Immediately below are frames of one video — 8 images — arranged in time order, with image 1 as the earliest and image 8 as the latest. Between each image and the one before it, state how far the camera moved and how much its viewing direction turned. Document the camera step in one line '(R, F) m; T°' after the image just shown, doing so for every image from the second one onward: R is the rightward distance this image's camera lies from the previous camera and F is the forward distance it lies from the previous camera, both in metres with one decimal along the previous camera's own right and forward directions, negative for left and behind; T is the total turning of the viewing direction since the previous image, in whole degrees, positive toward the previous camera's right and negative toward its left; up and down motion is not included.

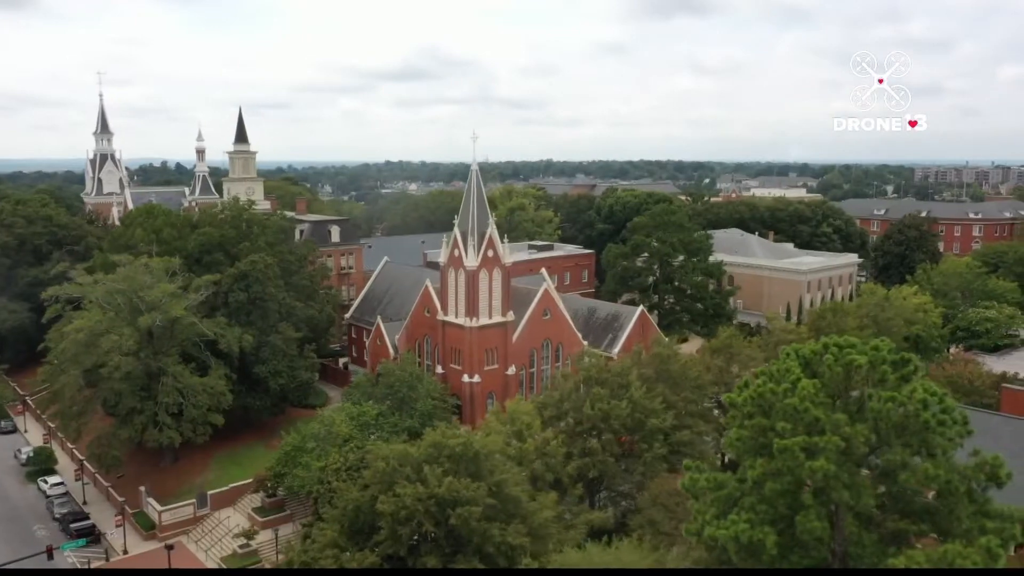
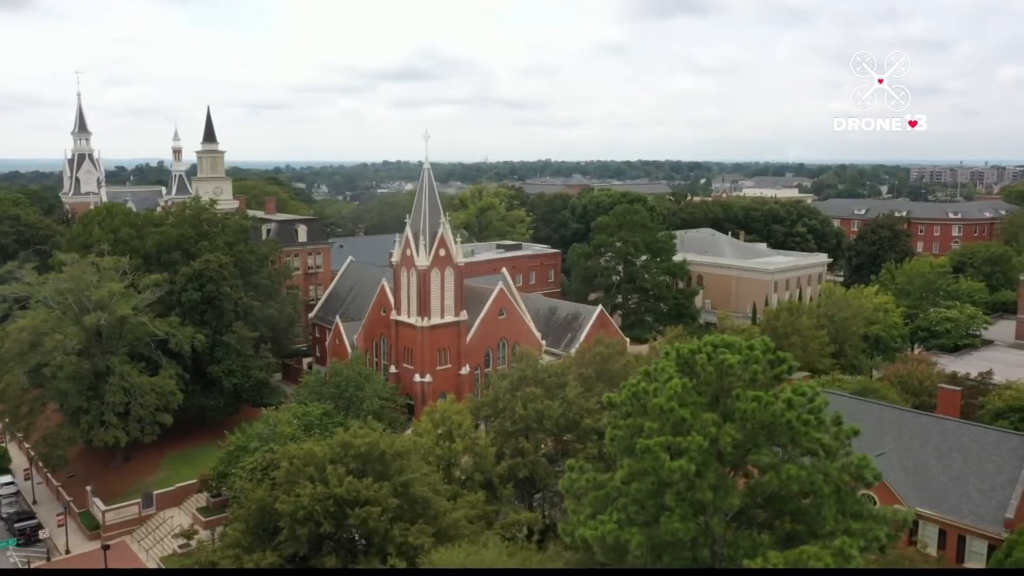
(+1.7, +0.1) m; 0°
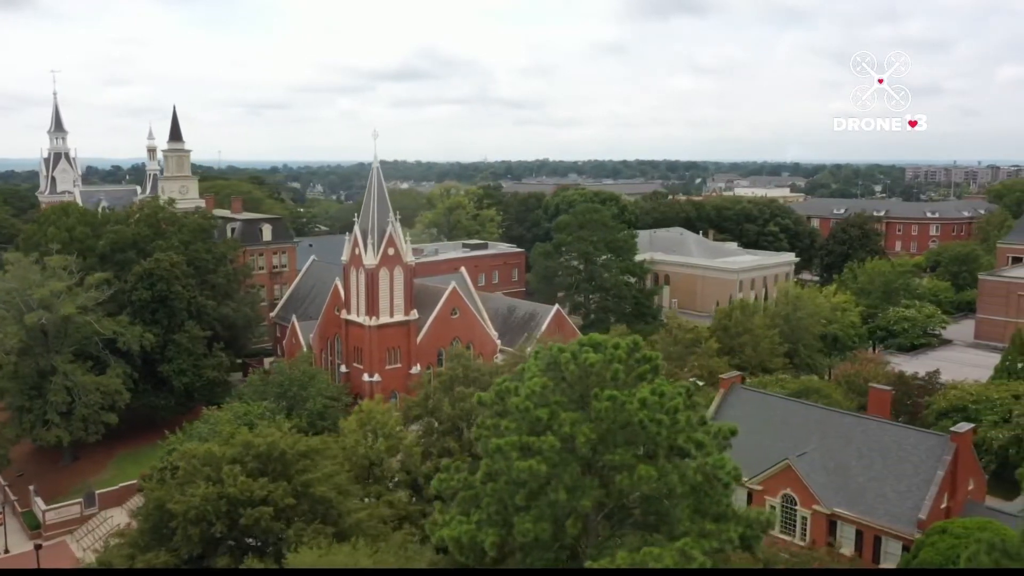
(+1.8, +0.1) m; 0°
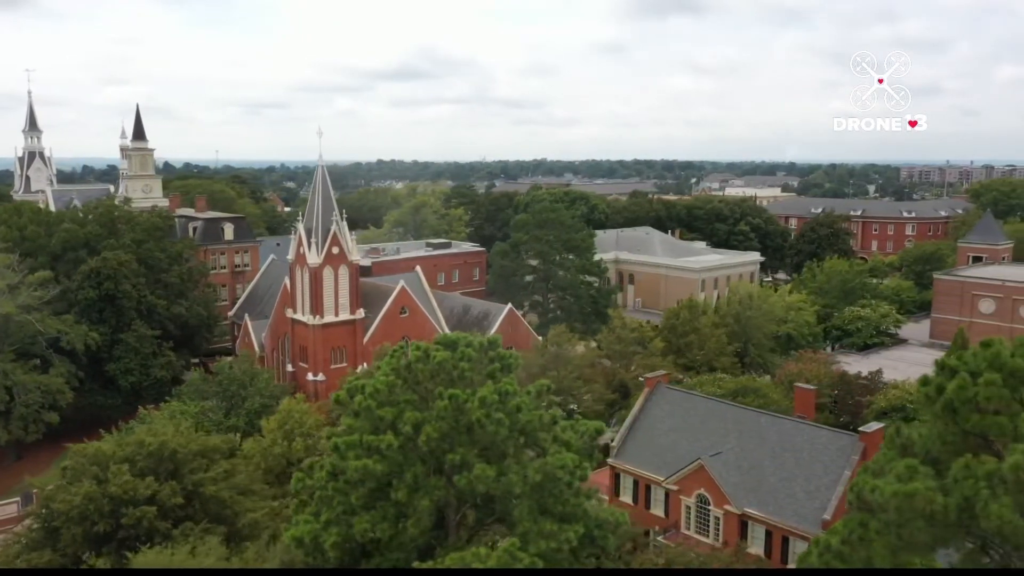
(+1.9, +0.1) m; 0°
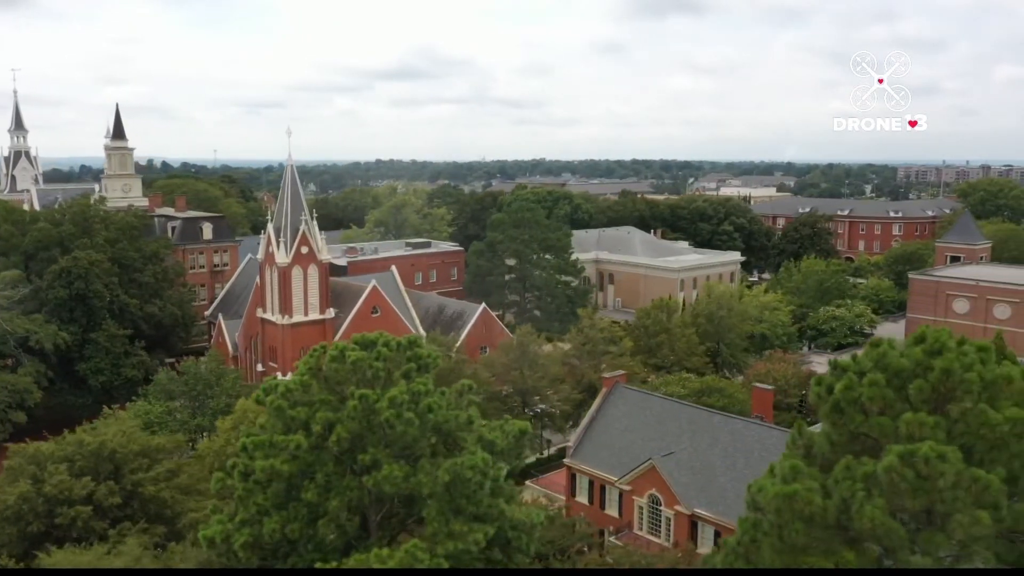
(+1.0, +0.1) m; 0°
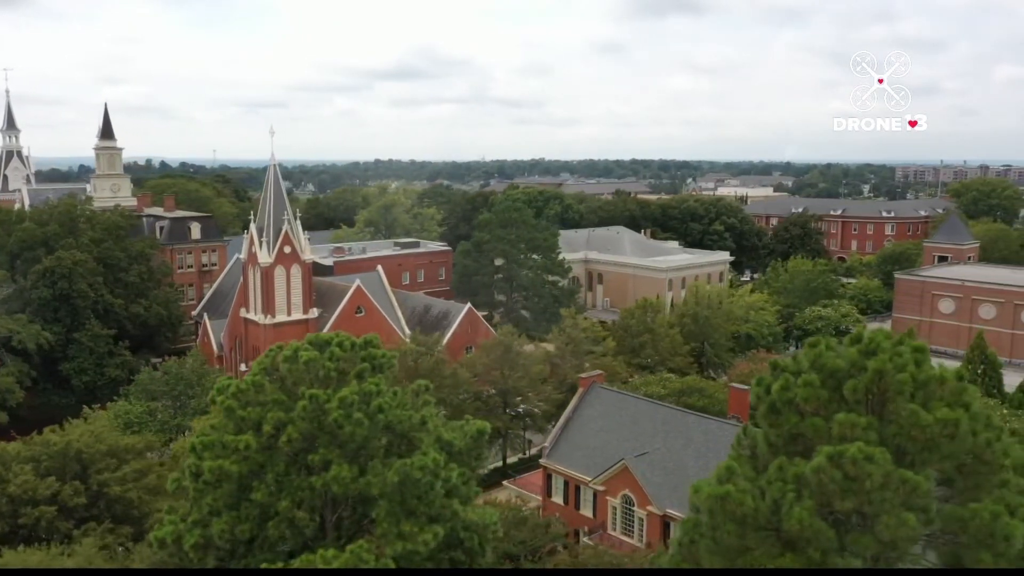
(+0.6, 0.0) m; 0°
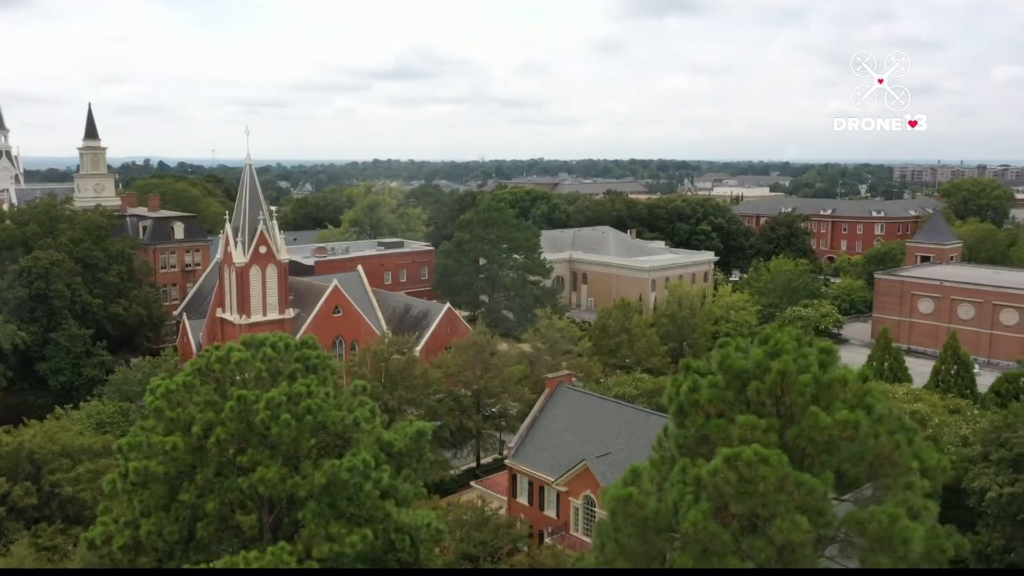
(+0.8, +0.1) m; 0°
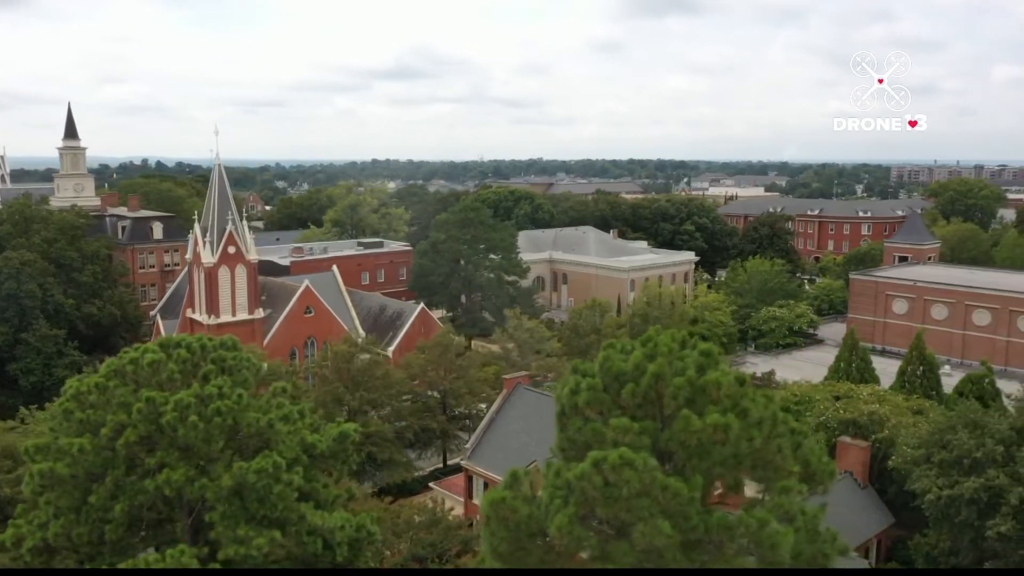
(+1.0, +0.1) m; 0°
